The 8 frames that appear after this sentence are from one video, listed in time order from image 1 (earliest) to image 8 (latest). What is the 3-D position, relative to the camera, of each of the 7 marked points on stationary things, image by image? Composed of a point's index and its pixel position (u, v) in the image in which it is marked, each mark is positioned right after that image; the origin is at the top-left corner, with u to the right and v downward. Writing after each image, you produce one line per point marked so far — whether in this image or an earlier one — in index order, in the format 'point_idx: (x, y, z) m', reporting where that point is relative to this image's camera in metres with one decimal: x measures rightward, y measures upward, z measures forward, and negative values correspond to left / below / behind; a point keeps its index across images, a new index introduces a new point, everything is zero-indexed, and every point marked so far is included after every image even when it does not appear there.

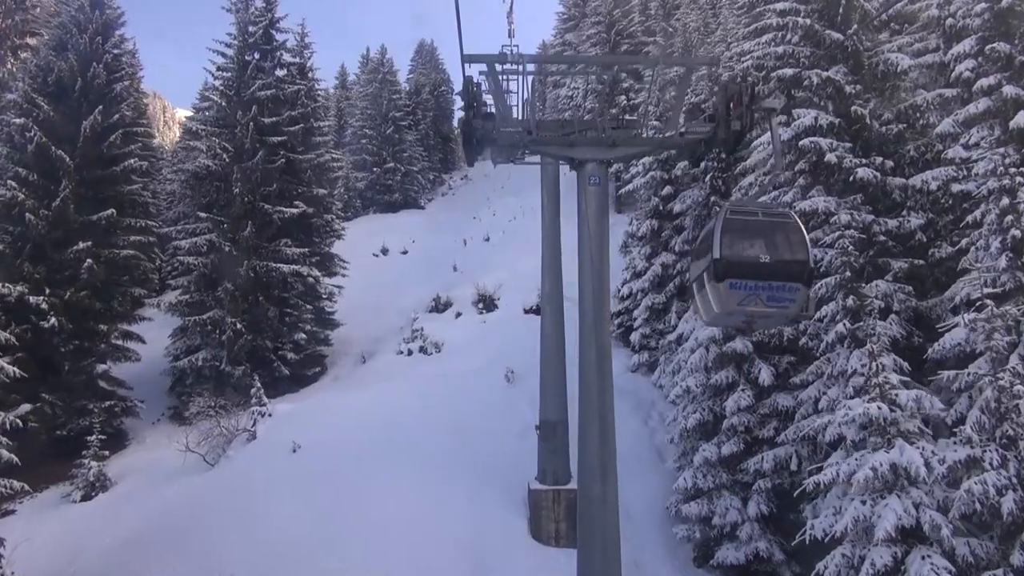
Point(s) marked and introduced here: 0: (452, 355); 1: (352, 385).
0: (-1.3, -1.5, +19.7) m
1: (-3.7, -2.3, +19.8) m
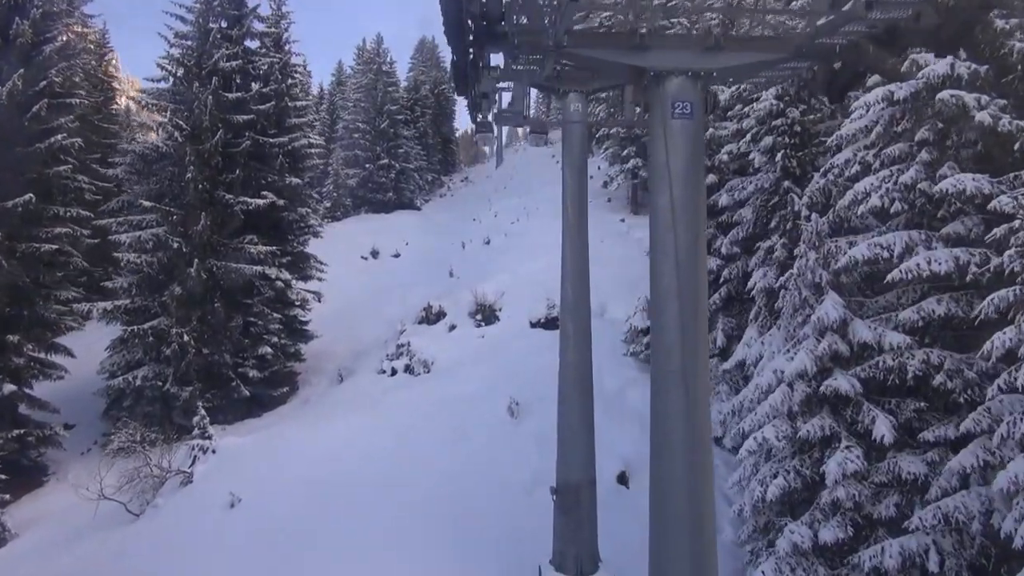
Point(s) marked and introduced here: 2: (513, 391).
0: (-1.2, -1.6, +16.4) m
1: (-3.7, -2.4, +16.5) m
2: (-0.1, -1.8, +15.0) m
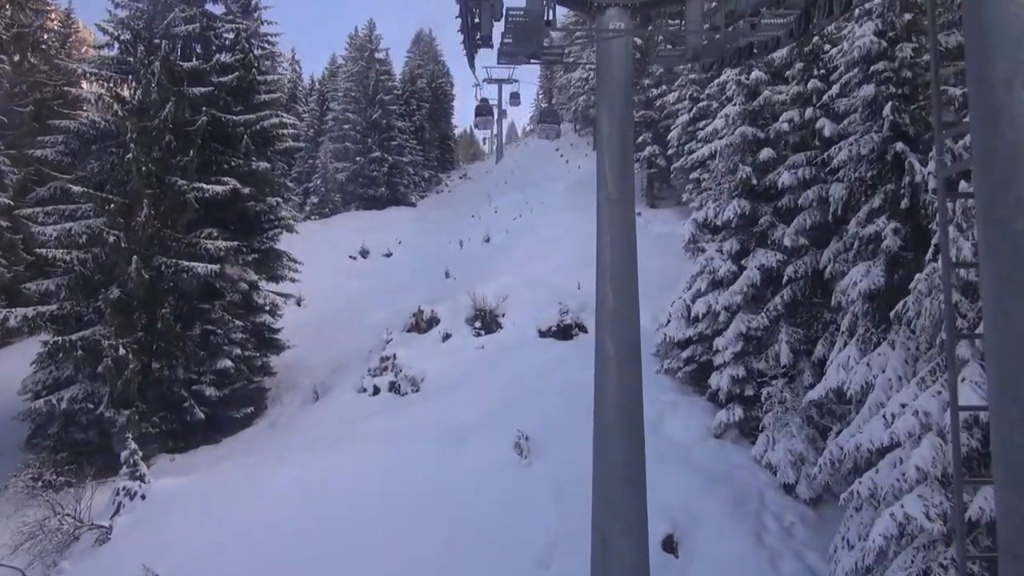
0: (-1.1, -1.6, +13.6) m
1: (-3.6, -2.5, +13.7) m
2: (0.0, -1.8, +12.2) m
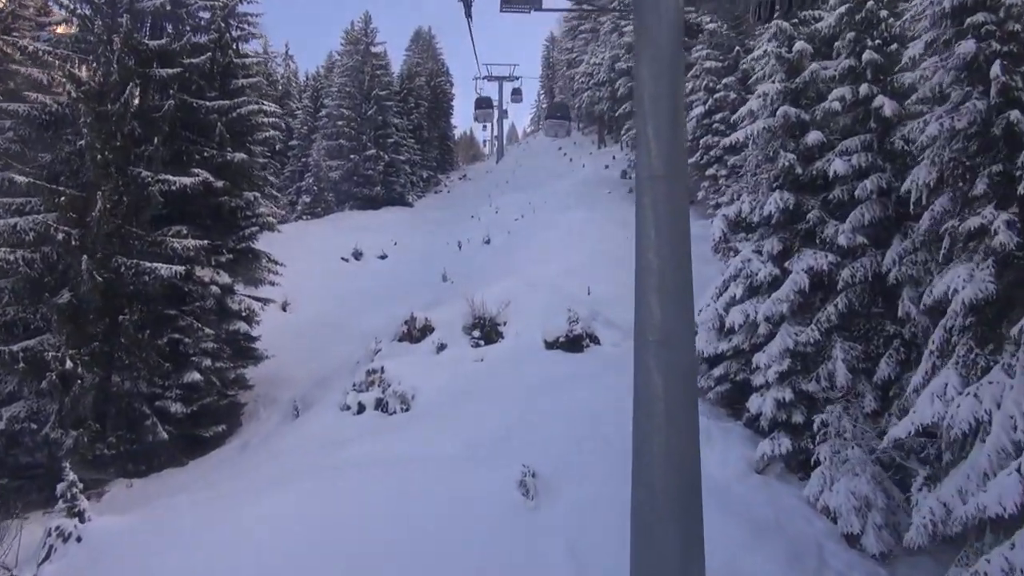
0: (-1.1, -1.7, +12.0) m
1: (-3.5, -2.5, +12.0) m
2: (+0.1, -1.9, +10.6) m
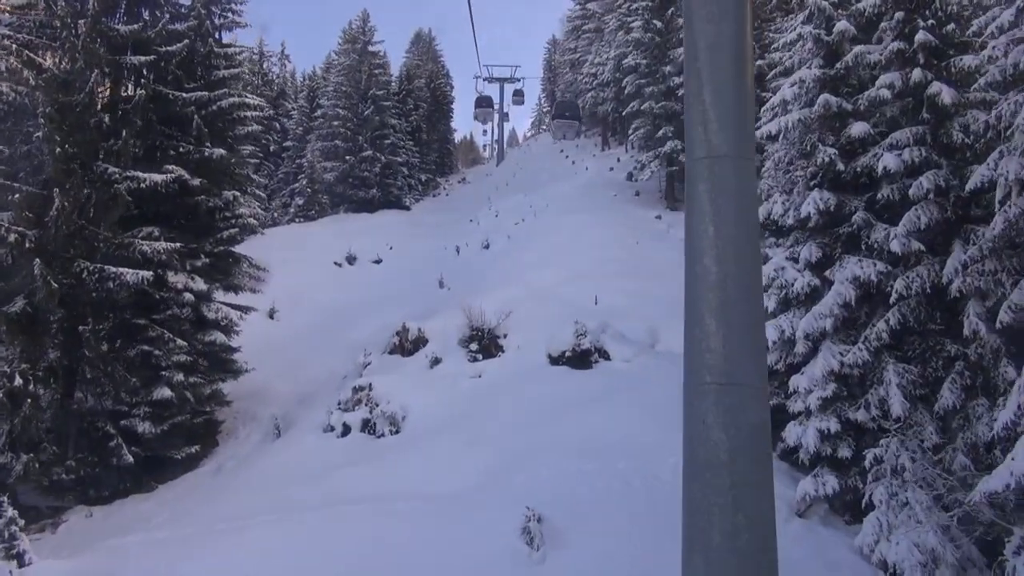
0: (-1.1, -1.8, +10.8) m
1: (-3.5, -2.7, +10.9) m
2: (+0.1, -2.0, +9.4) m
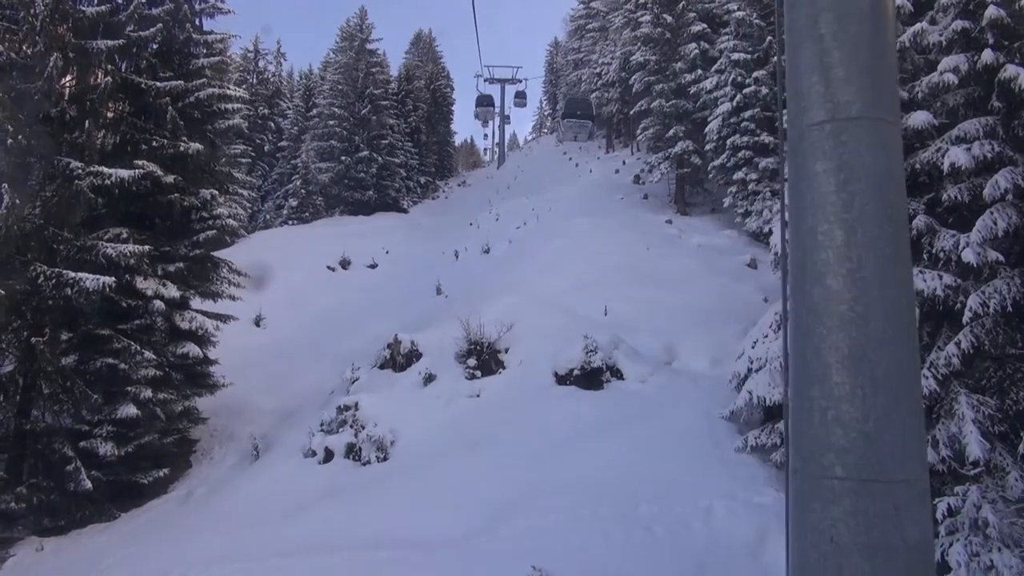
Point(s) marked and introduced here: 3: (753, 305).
0: (-1.1, -2.0, +9.6) m
1: (-3.5, -2.8, +9.7) m
2: (+0.1, -2.1, +8.2) m
3: (+3.8, -0.3, +13.2) m
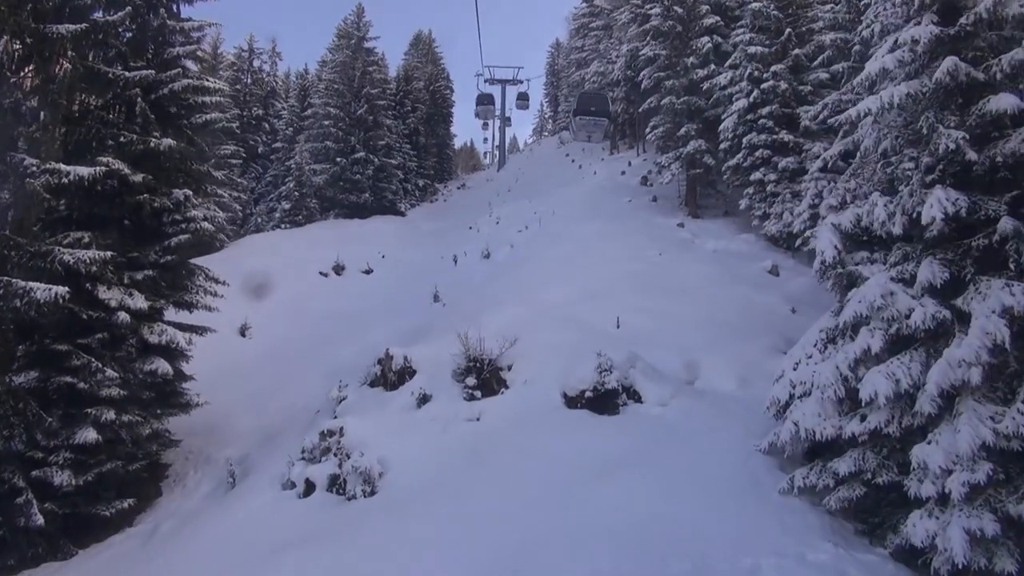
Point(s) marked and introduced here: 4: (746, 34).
0: (-1.0, -2.1, +8.4) m
1: (-3.5, -2.9, +8.5) m
2: (+0.1, -2.2, +7.0) m
3: (+3.8, -0.4, +12.0) m
4: (+5.1, +5.5, +18.1) m
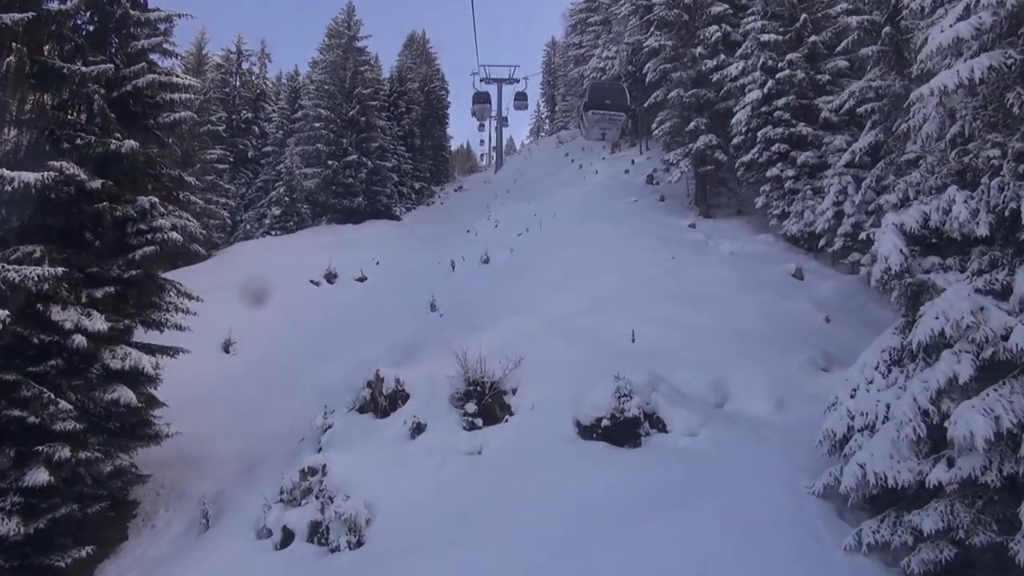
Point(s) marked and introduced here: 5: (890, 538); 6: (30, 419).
0: (-0.9, -2.2, +7.3) m
1: (-3.4, -3.1, +7.3) m
2: (+0.2, -2.4, +5.9) m
3: (+3.9, -0.5, +10.9) m
4: (+5.0, +5.5, +16.9) m
5: (+2.5, -1.6, +5.4) m
6: (-5.2, -1.4, +9.0) m
